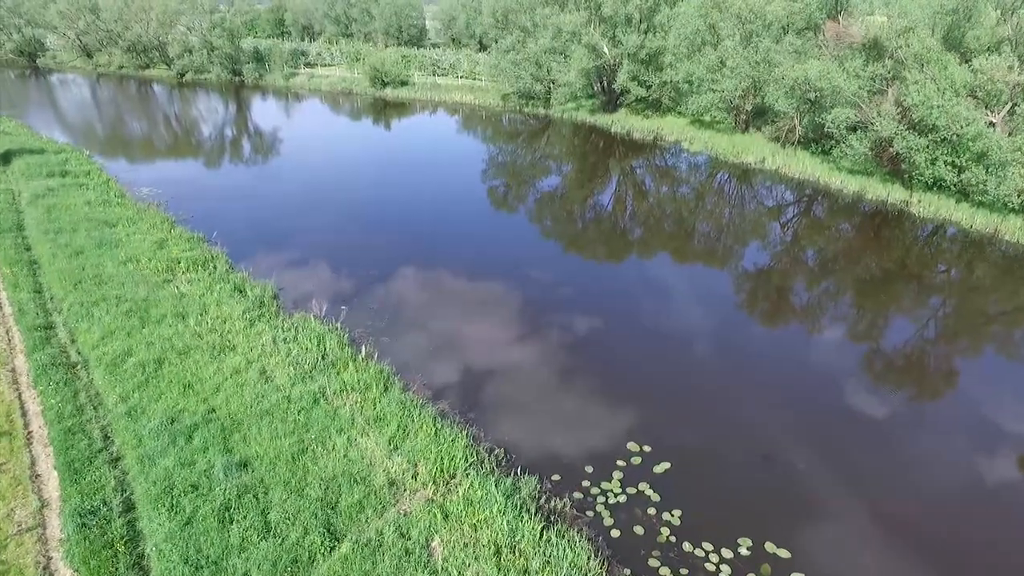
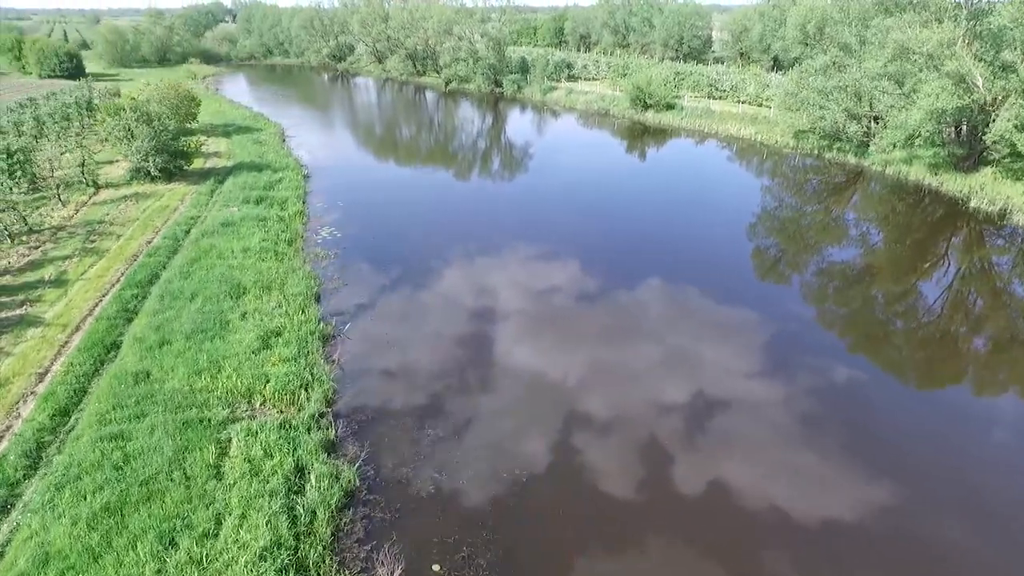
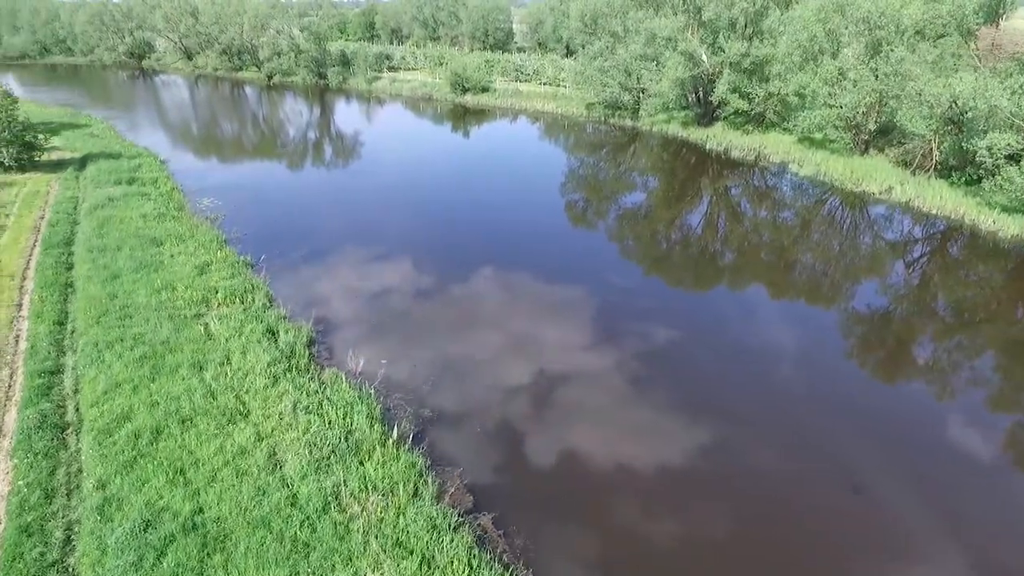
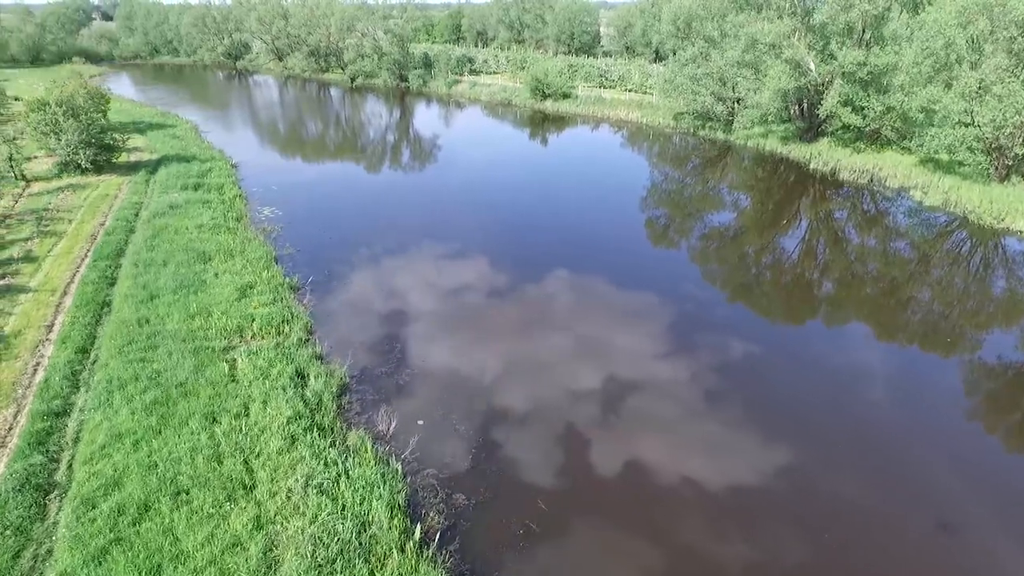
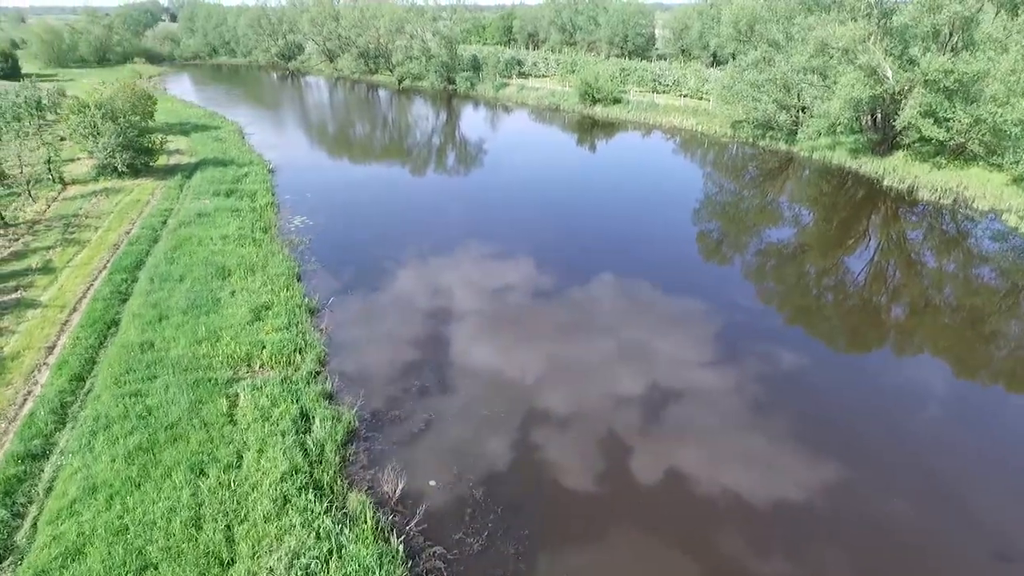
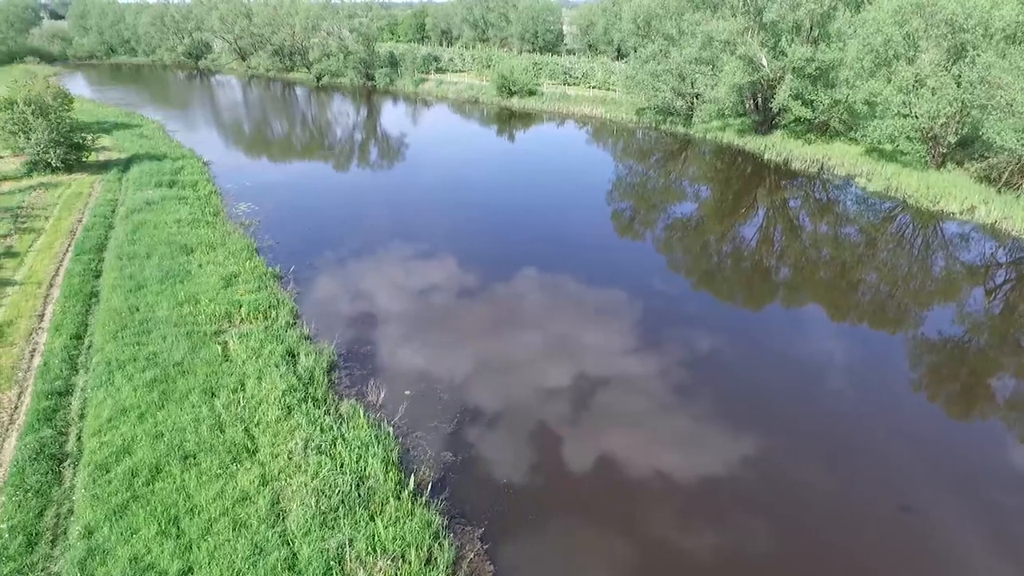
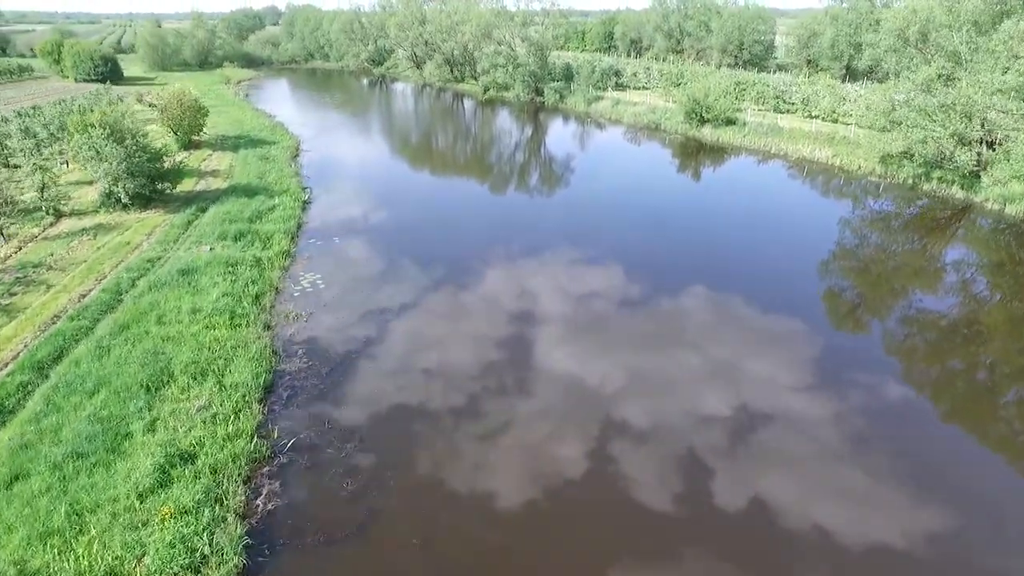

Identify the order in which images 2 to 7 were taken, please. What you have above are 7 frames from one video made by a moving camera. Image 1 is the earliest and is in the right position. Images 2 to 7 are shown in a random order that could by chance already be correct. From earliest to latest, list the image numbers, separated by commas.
3, 6, 4, 5, 2, 7
